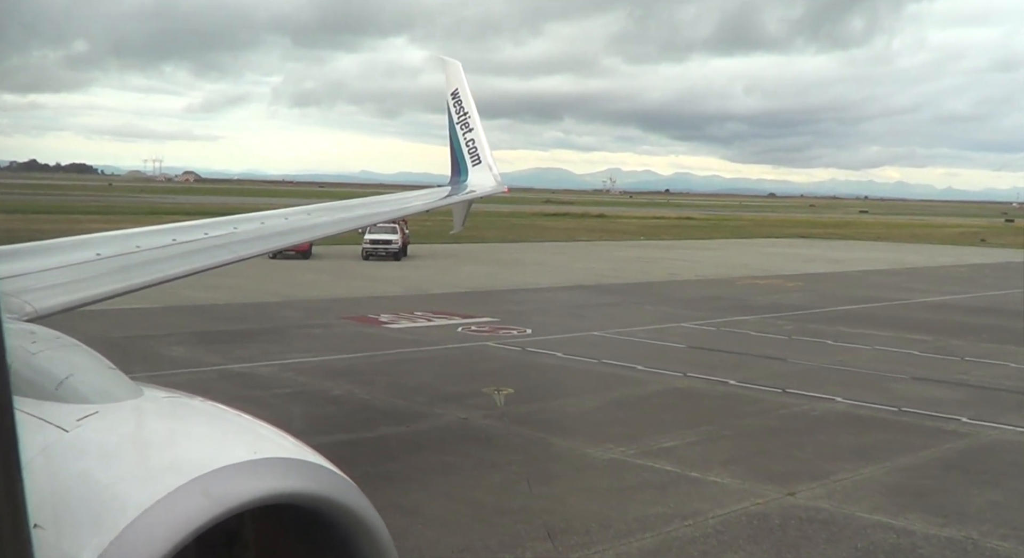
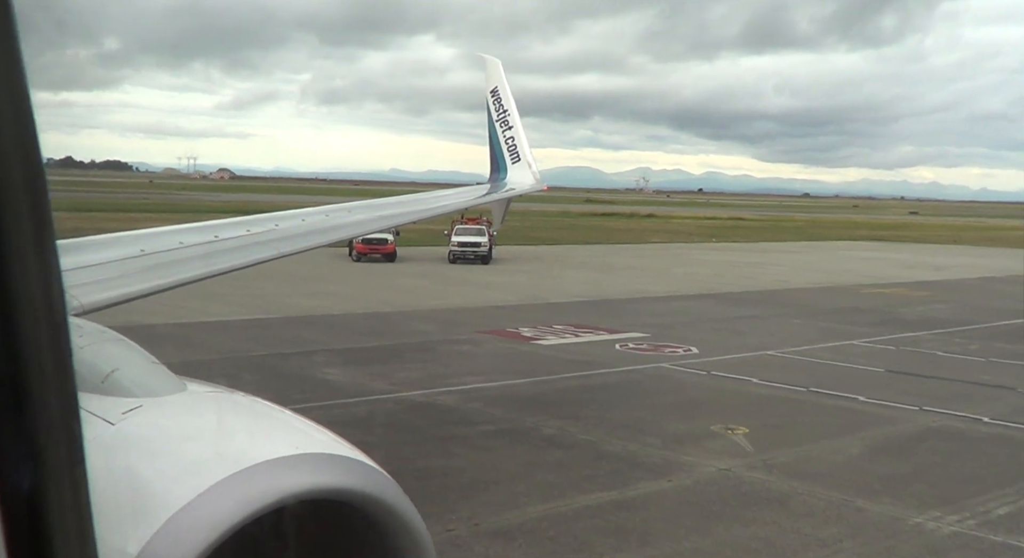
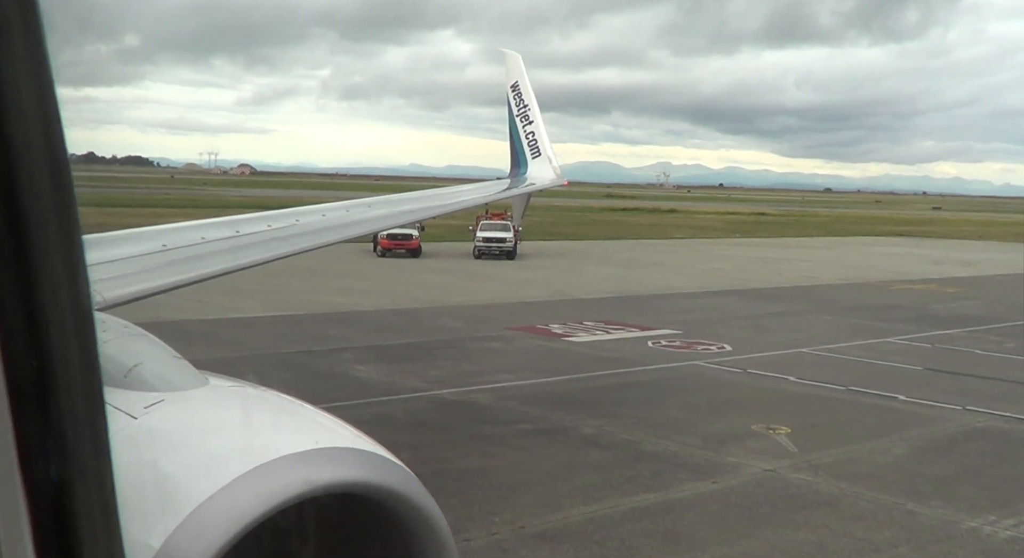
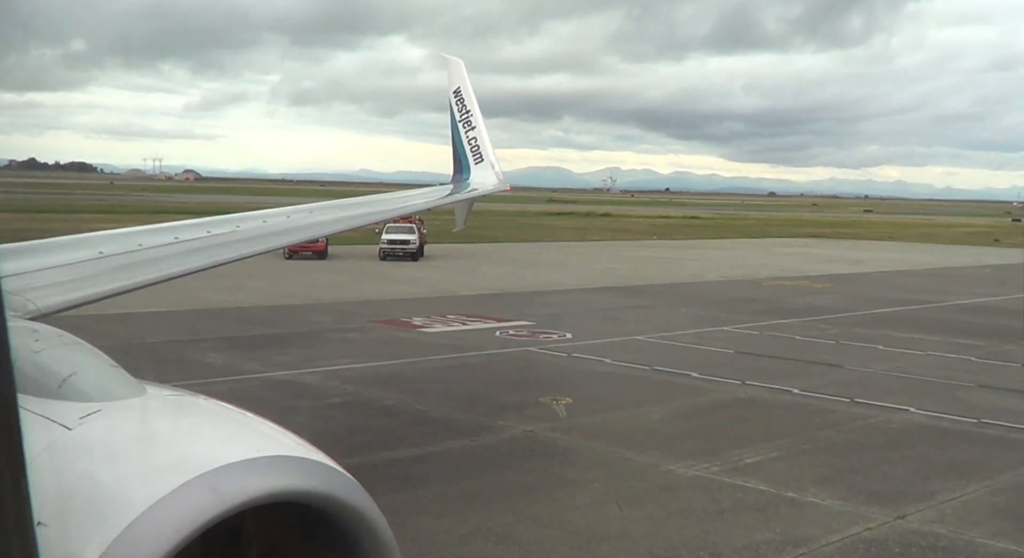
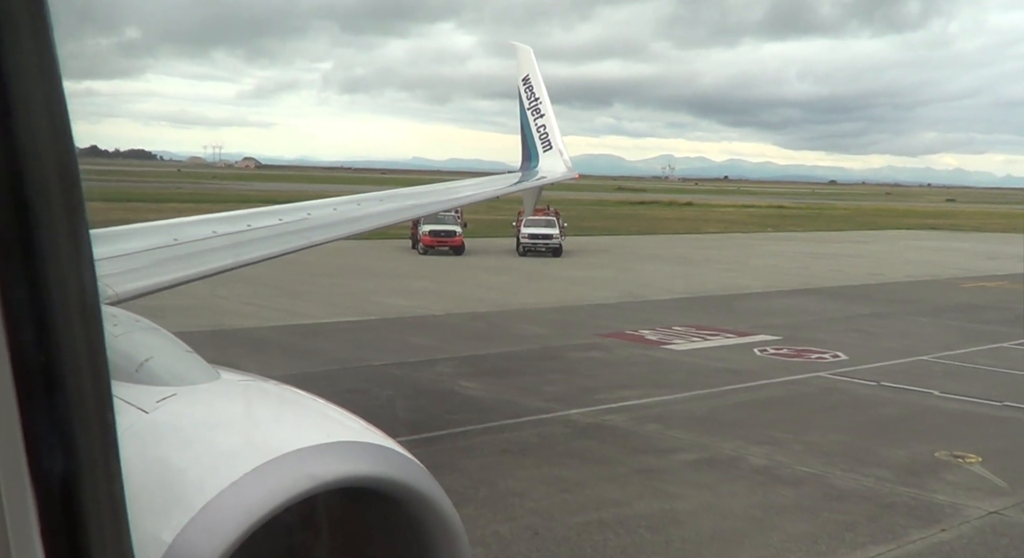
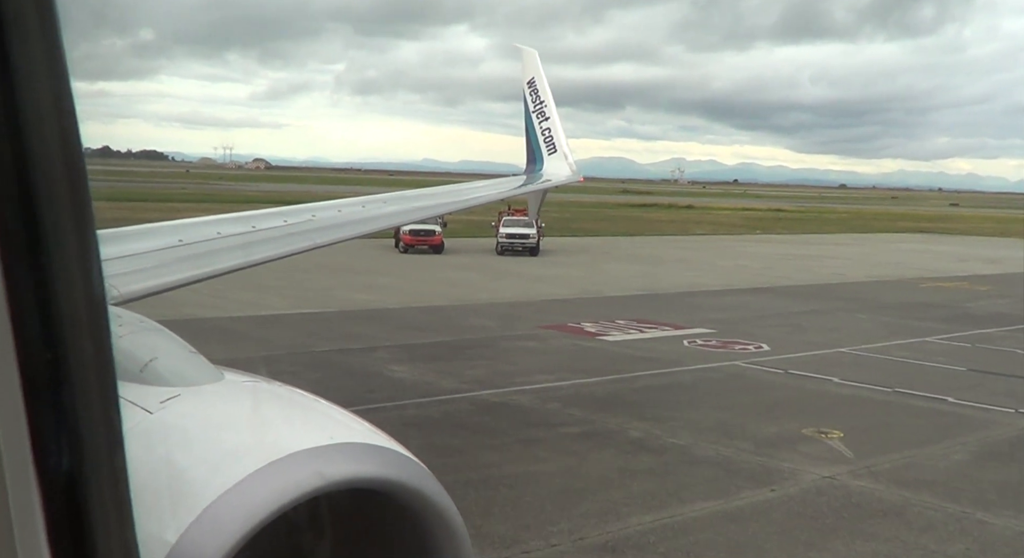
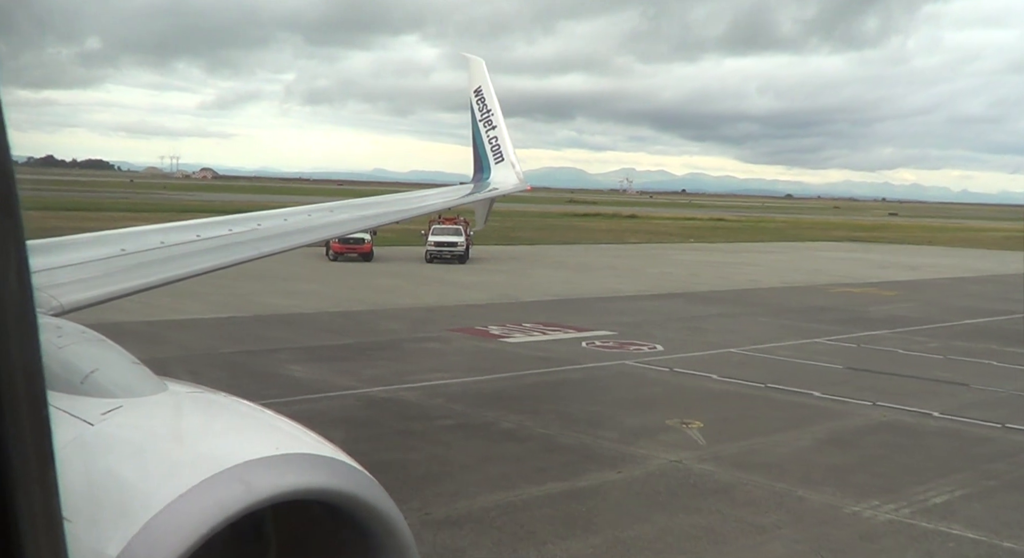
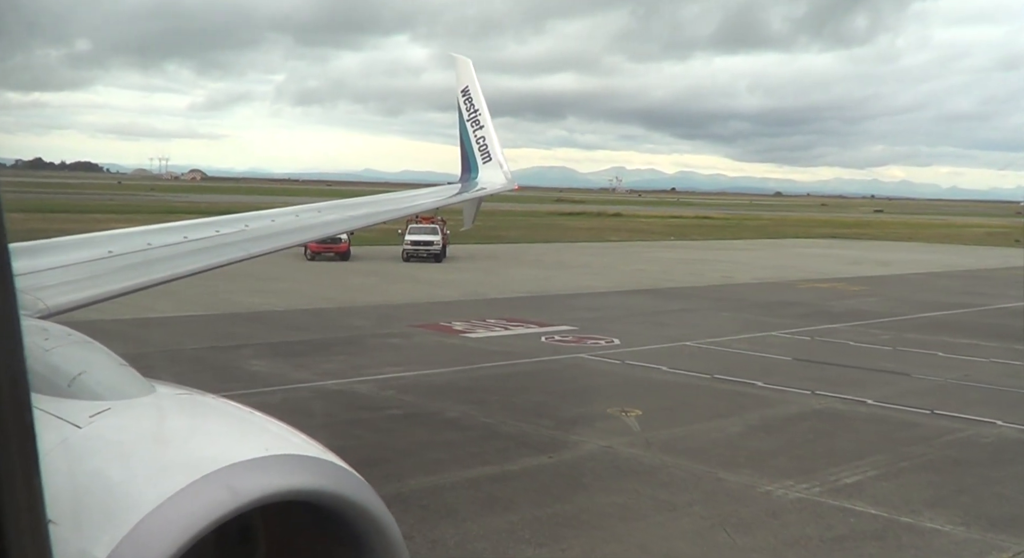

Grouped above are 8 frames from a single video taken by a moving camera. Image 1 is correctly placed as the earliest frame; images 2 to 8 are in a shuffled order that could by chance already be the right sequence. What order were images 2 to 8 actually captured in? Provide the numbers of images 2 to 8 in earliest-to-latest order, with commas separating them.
4, 8, 7, 2, 3, 6, 5
